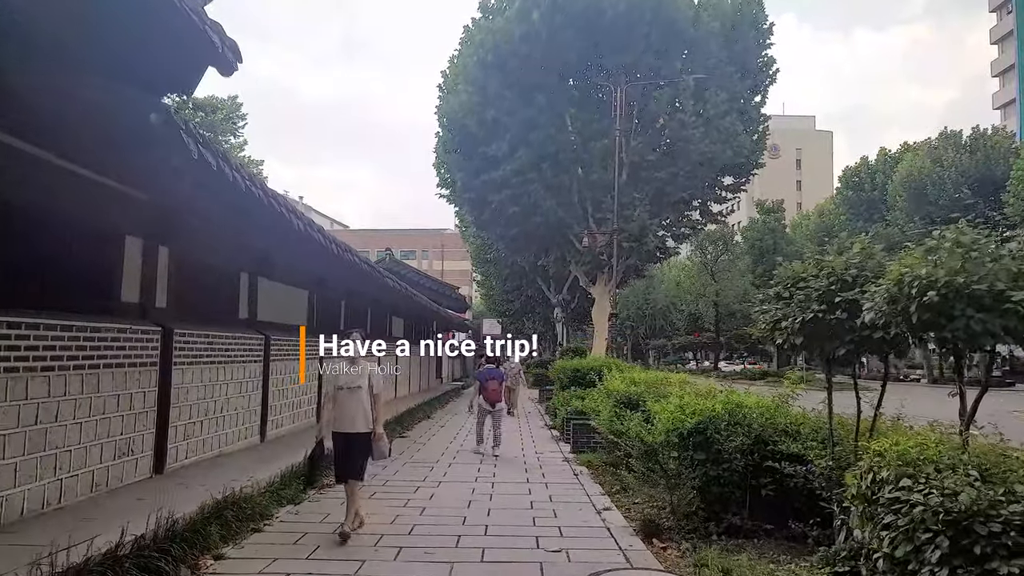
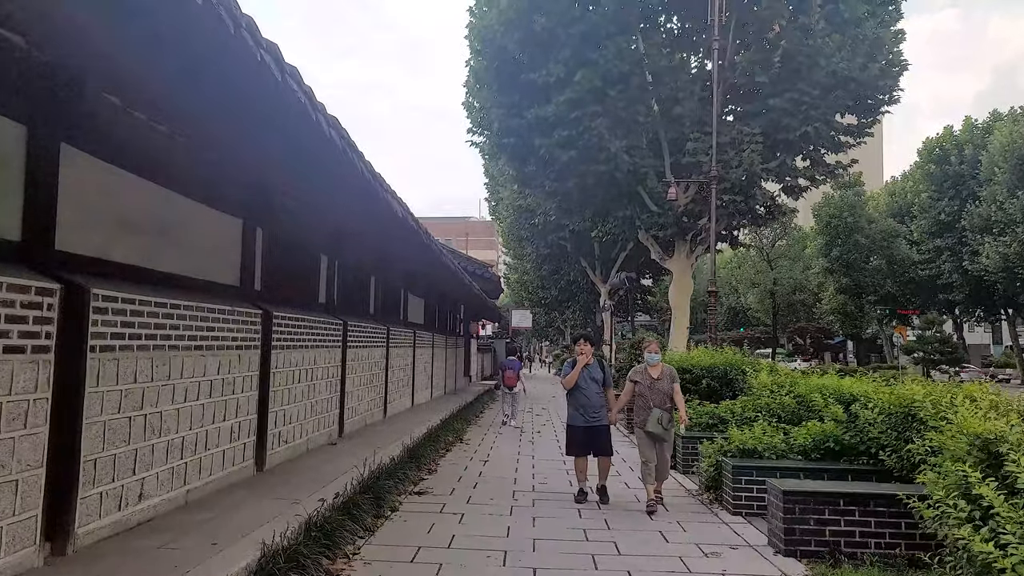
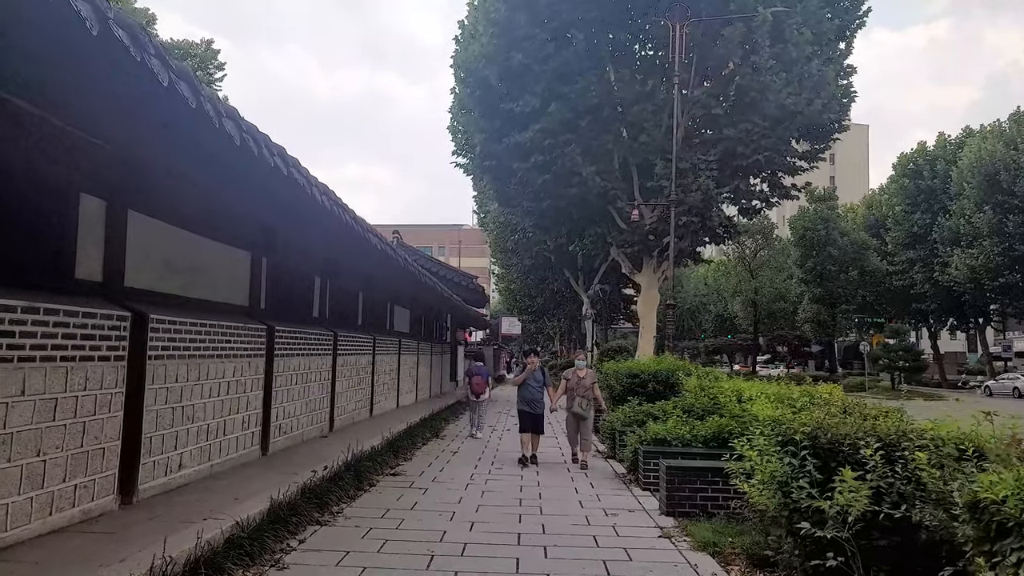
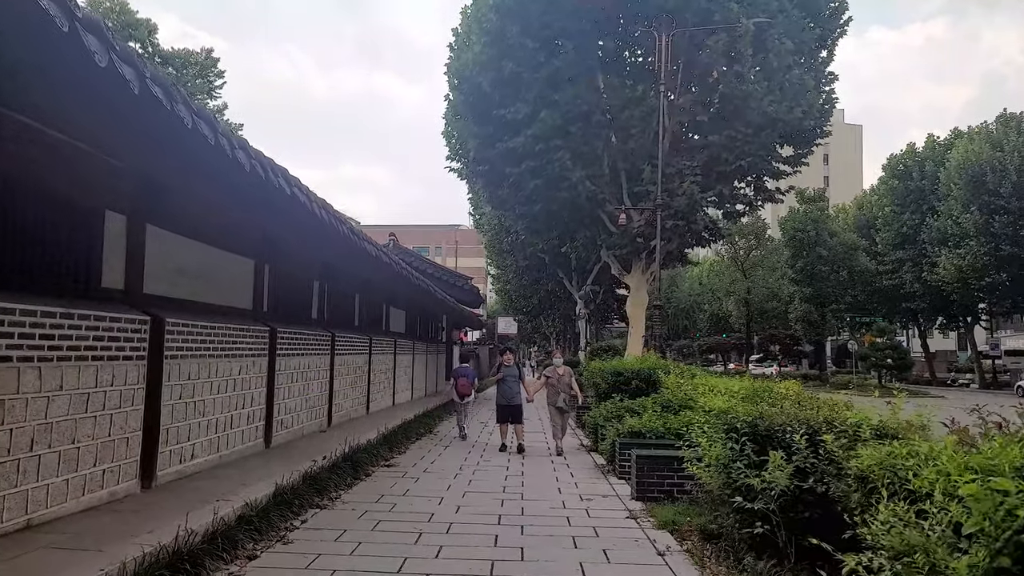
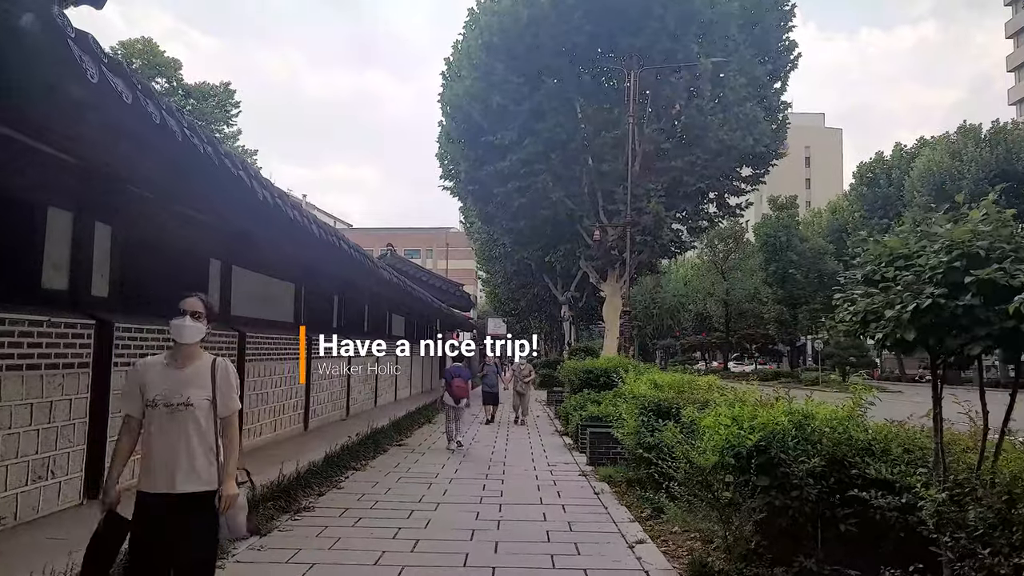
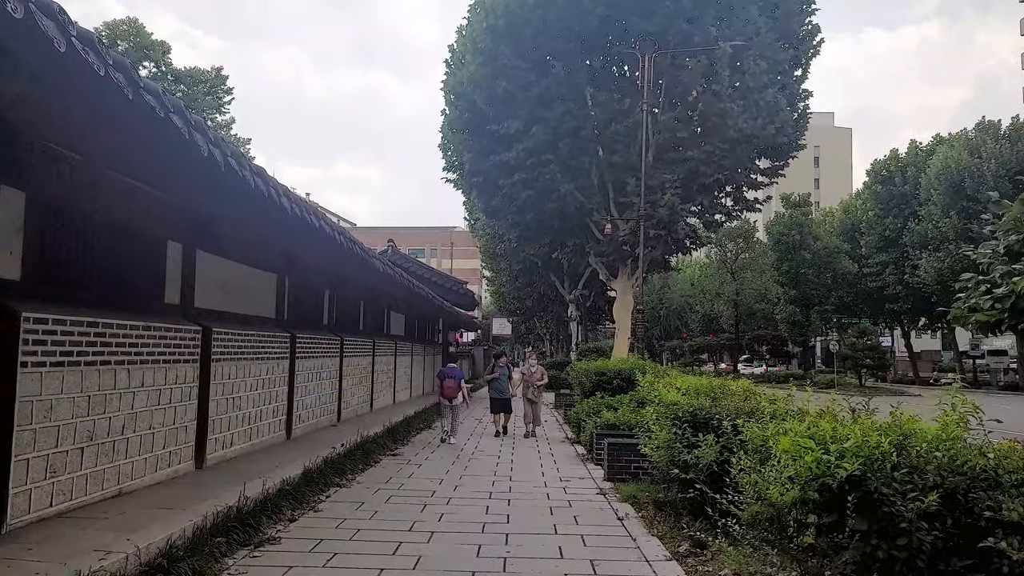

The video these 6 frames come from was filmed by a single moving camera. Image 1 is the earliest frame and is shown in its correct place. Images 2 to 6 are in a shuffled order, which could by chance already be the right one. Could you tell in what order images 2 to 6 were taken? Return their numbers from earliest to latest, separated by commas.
5, 6, 4, 3, 2
